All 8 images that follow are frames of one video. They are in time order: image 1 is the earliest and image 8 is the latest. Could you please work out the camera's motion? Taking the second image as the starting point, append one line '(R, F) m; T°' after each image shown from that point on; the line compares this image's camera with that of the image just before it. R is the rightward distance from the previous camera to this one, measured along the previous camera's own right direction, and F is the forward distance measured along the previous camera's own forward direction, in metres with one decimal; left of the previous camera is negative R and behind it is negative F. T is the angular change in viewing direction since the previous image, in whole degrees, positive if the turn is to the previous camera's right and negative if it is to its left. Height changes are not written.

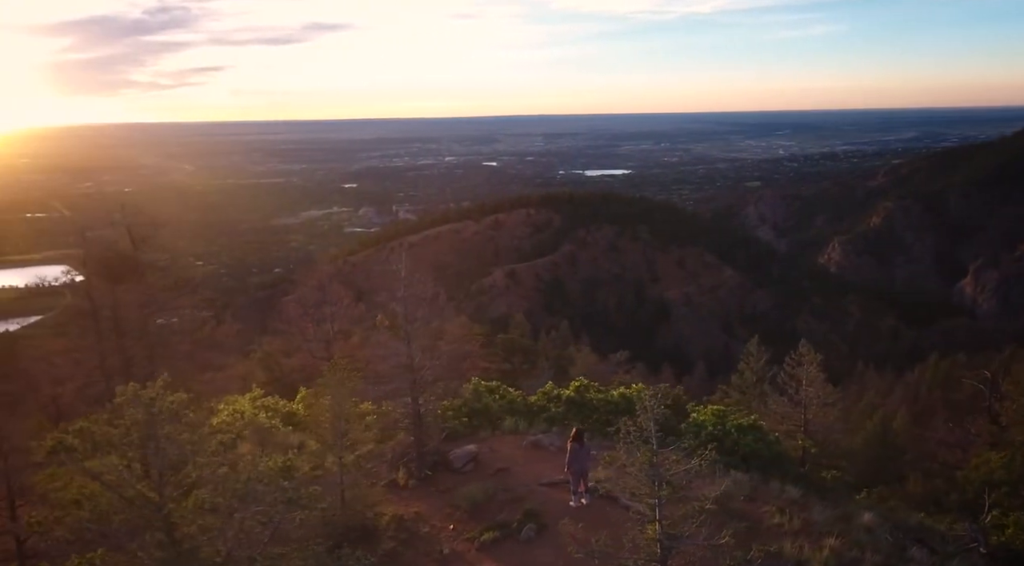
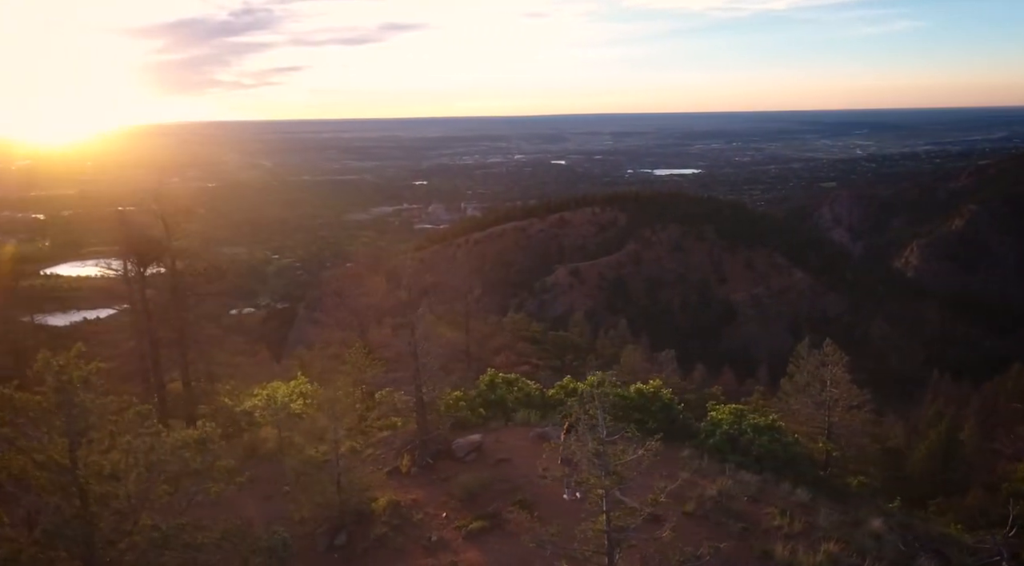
(+0.8, +0.2) m; -4°
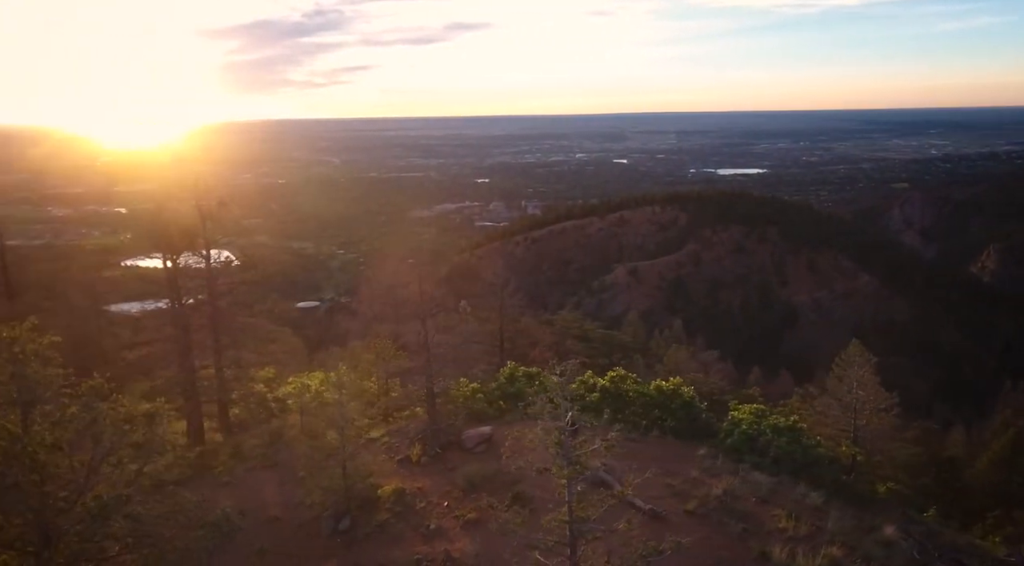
(+0.6, +0.1) m; -4°
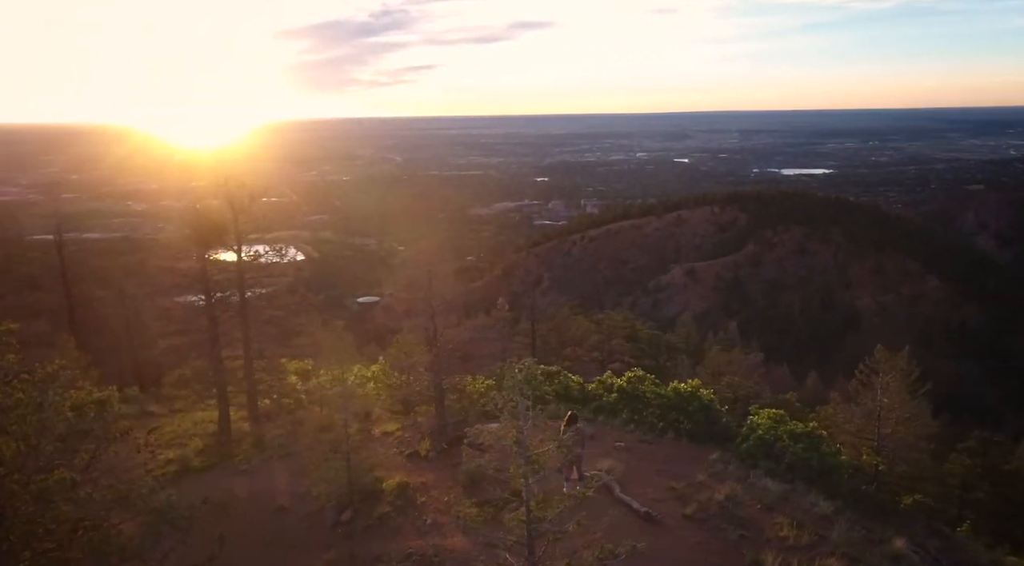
(+0.6, +0.1) m; -4°
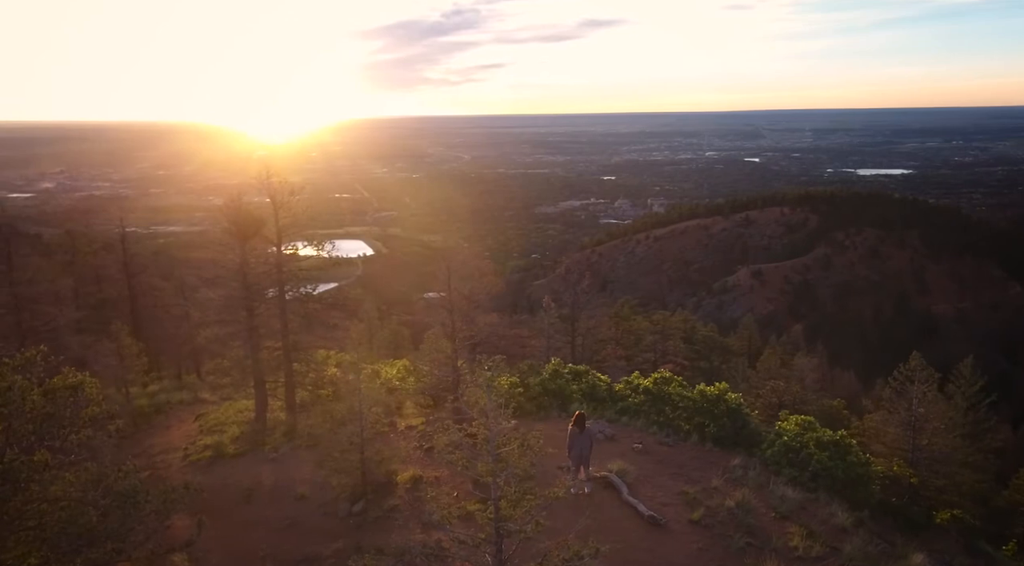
(+0.6, +0.1) m; -4°
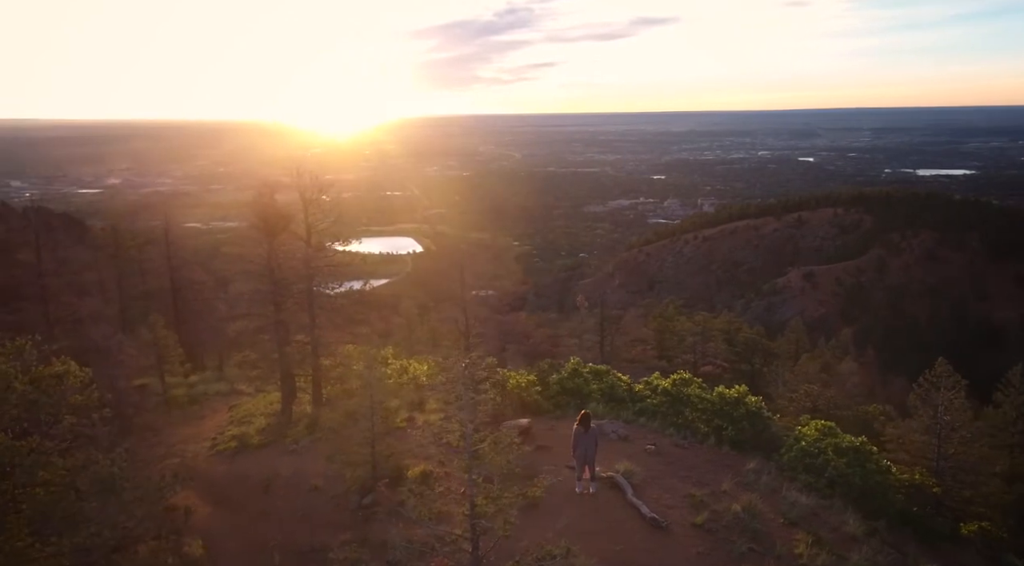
(+0.4, 0.0) m; -3°
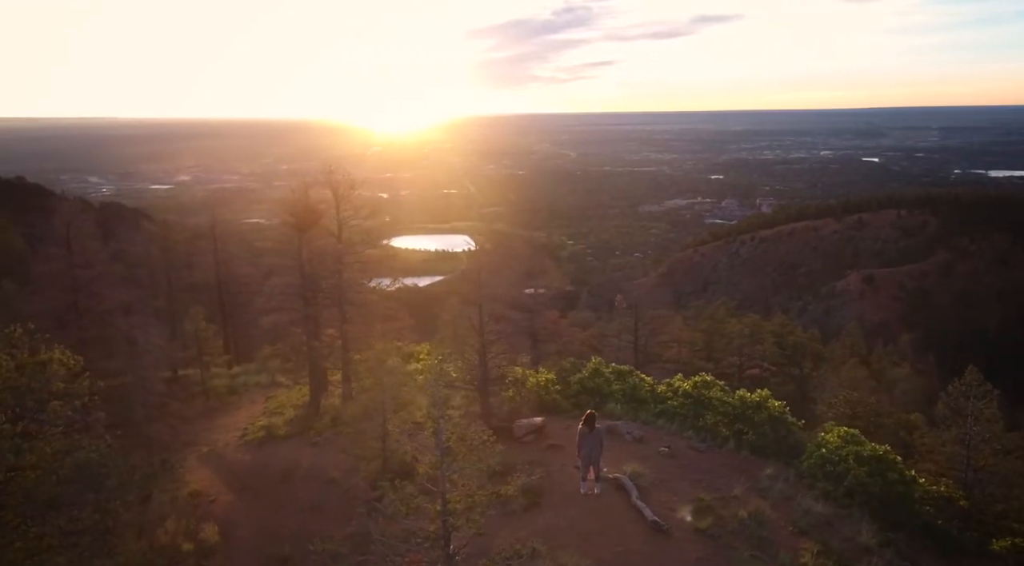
(+0.5, +0.1) m; -3°
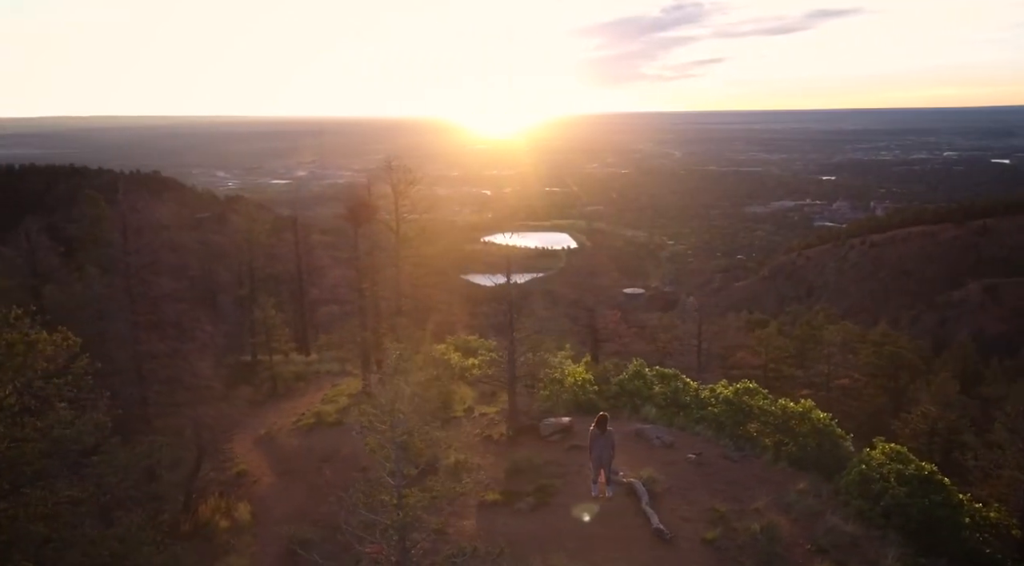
(+0.8, +0.1) m; -6°
